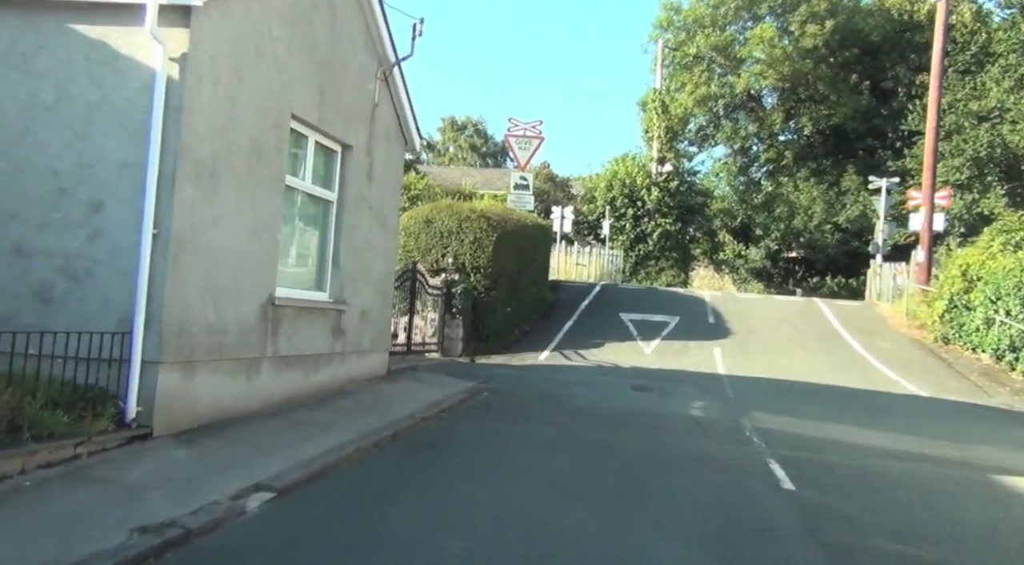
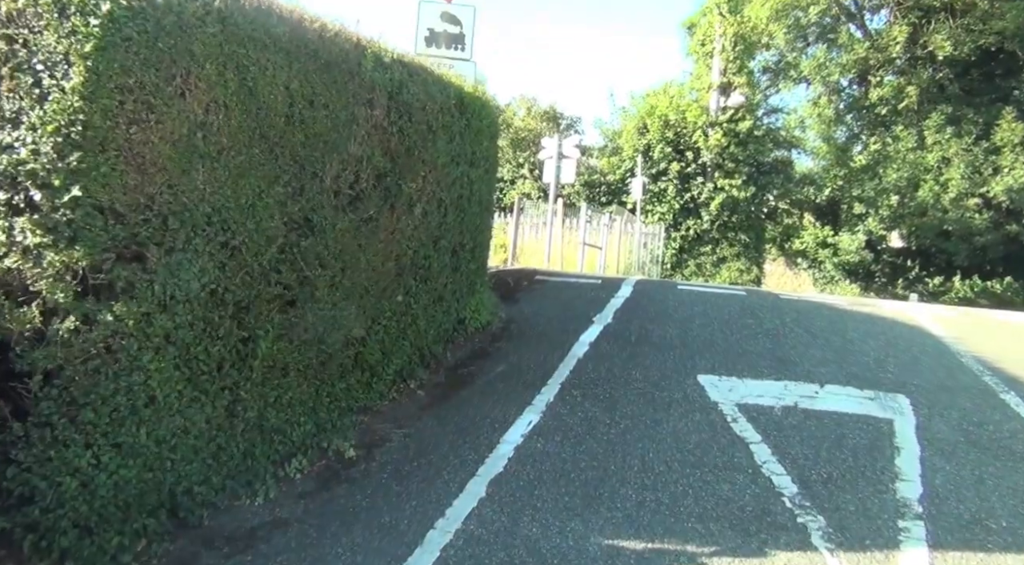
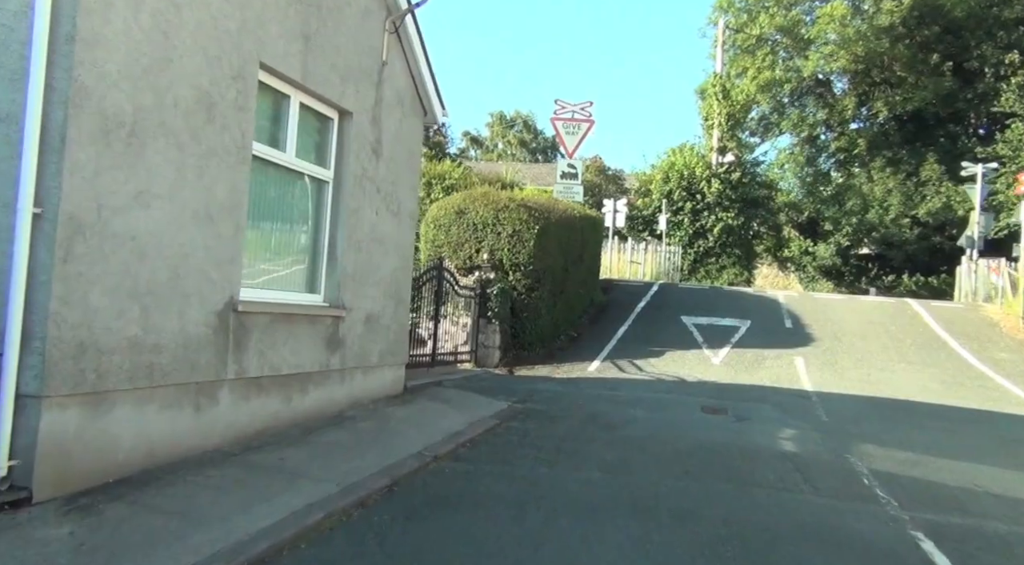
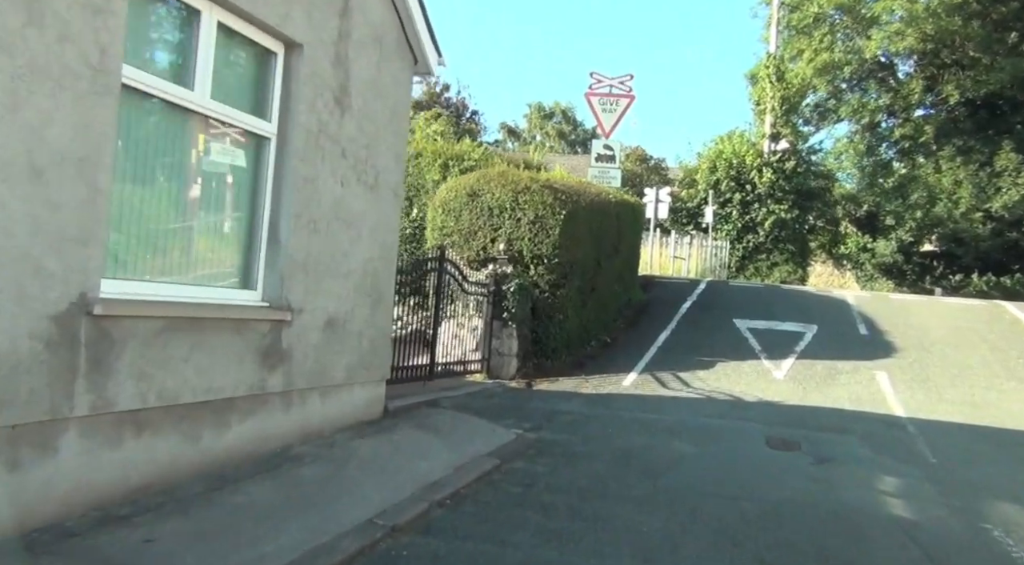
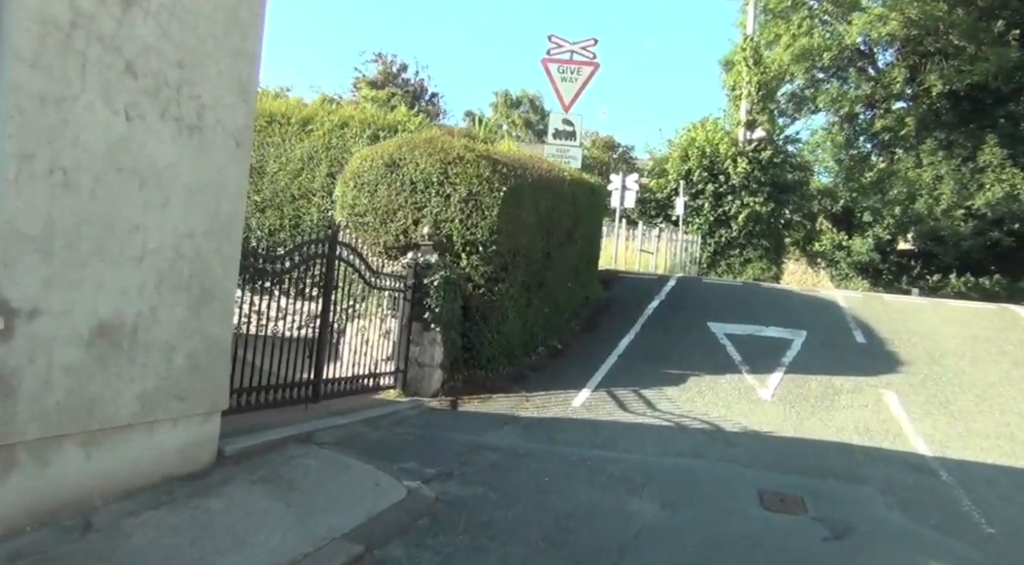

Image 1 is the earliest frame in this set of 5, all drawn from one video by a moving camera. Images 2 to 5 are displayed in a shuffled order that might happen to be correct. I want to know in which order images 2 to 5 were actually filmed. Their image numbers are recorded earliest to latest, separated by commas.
3, 4, 5, 2
